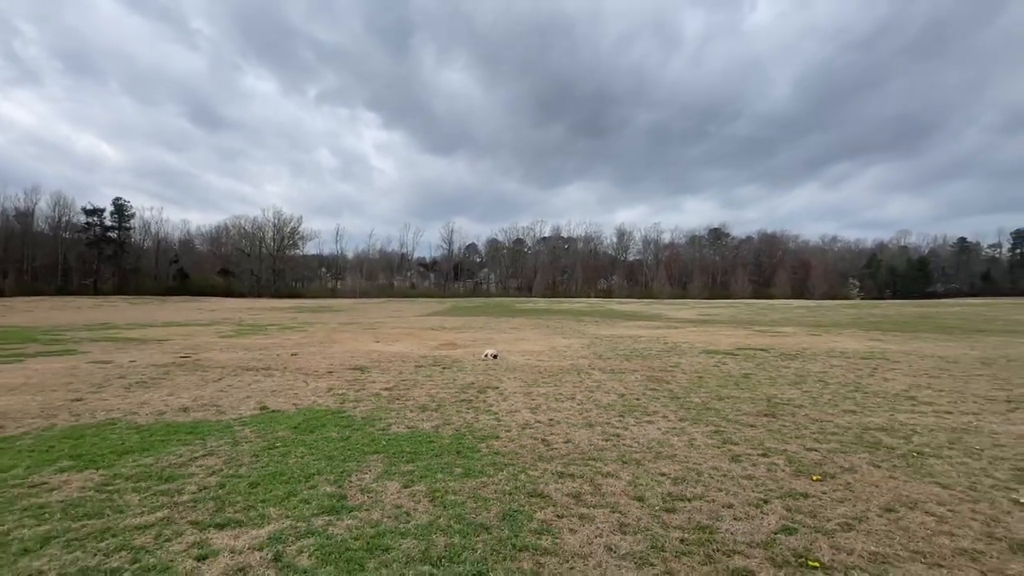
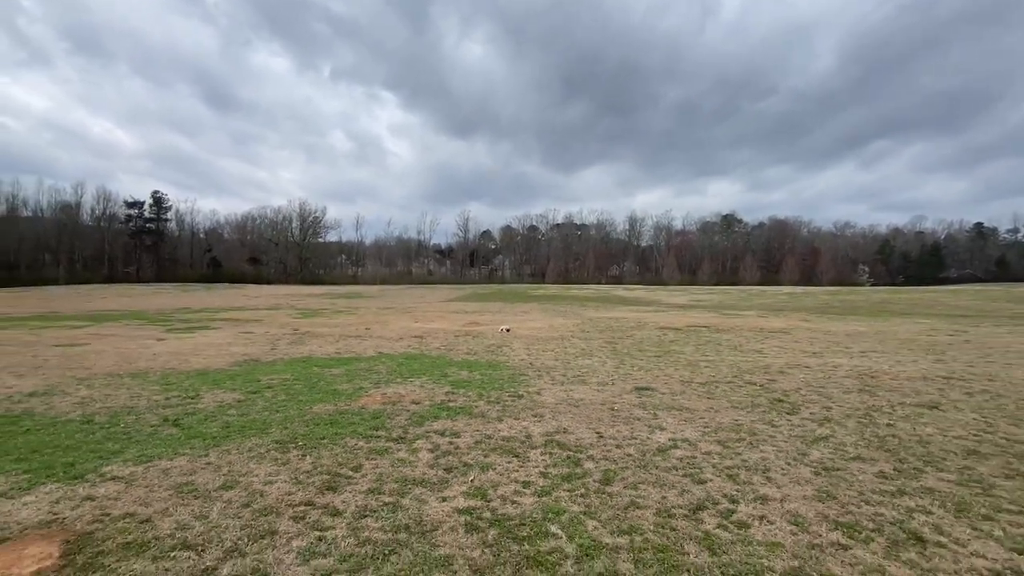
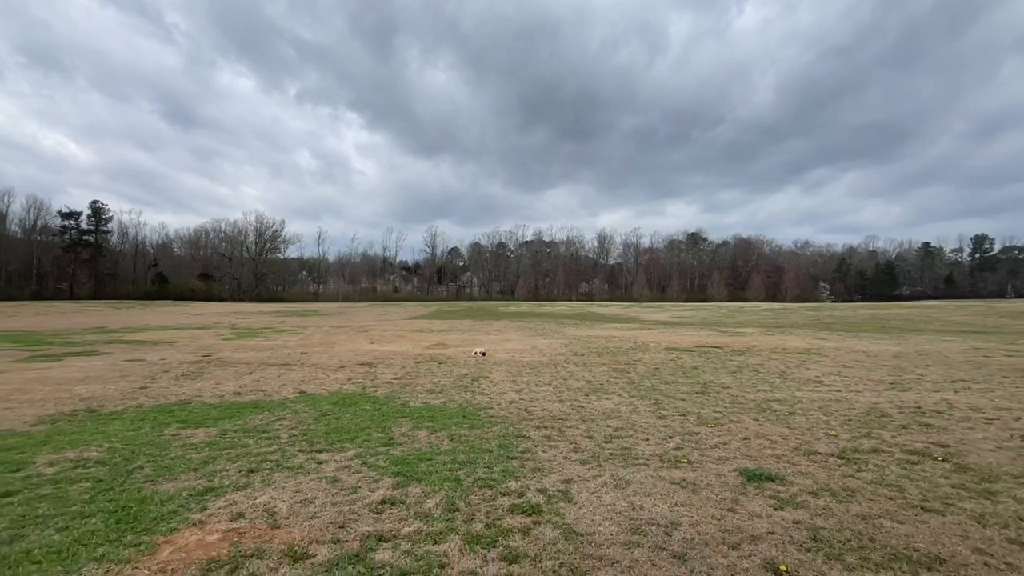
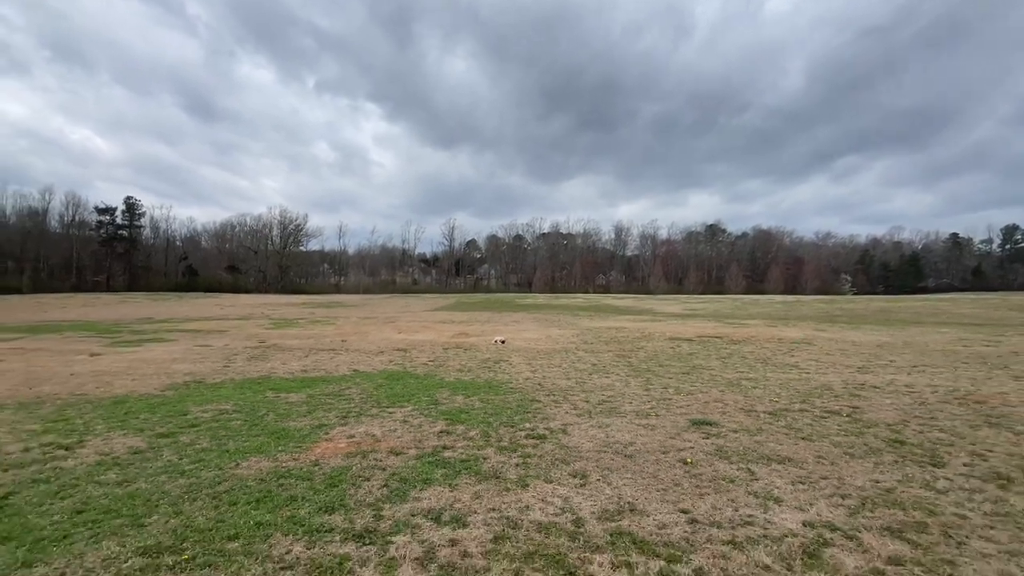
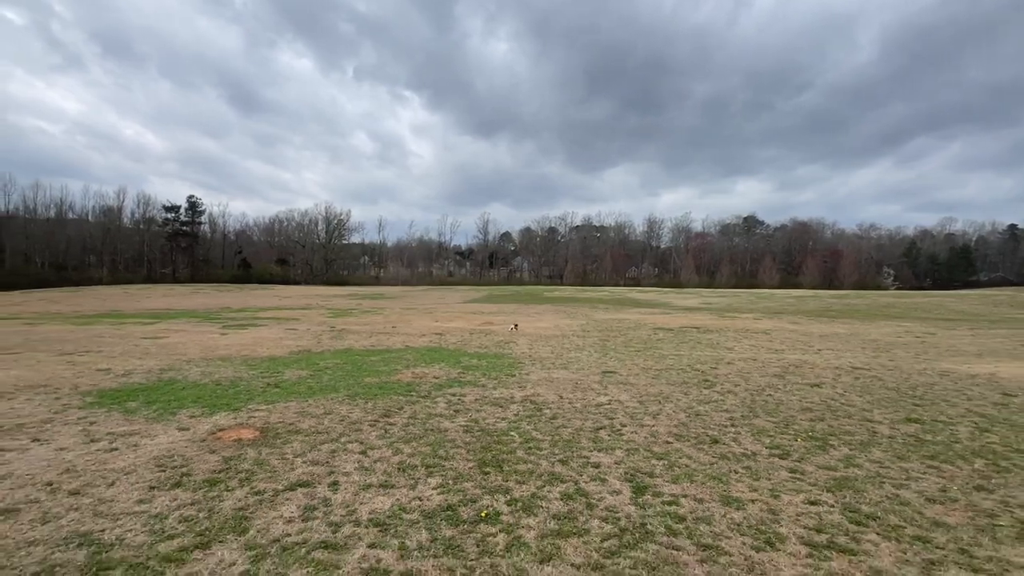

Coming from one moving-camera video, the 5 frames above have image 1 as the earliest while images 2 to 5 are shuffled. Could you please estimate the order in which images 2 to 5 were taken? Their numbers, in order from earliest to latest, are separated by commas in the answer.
3, 4, 2, 5
